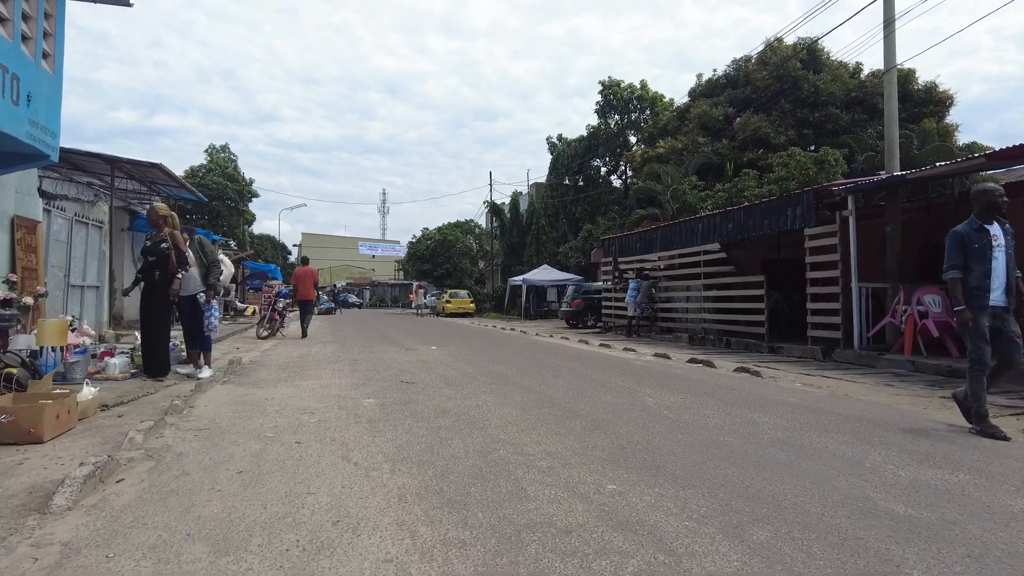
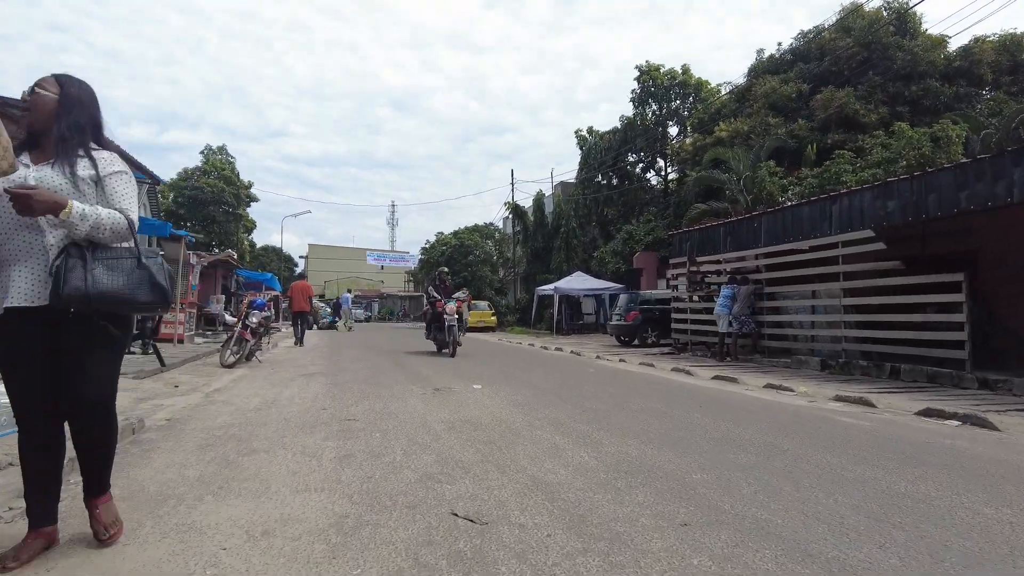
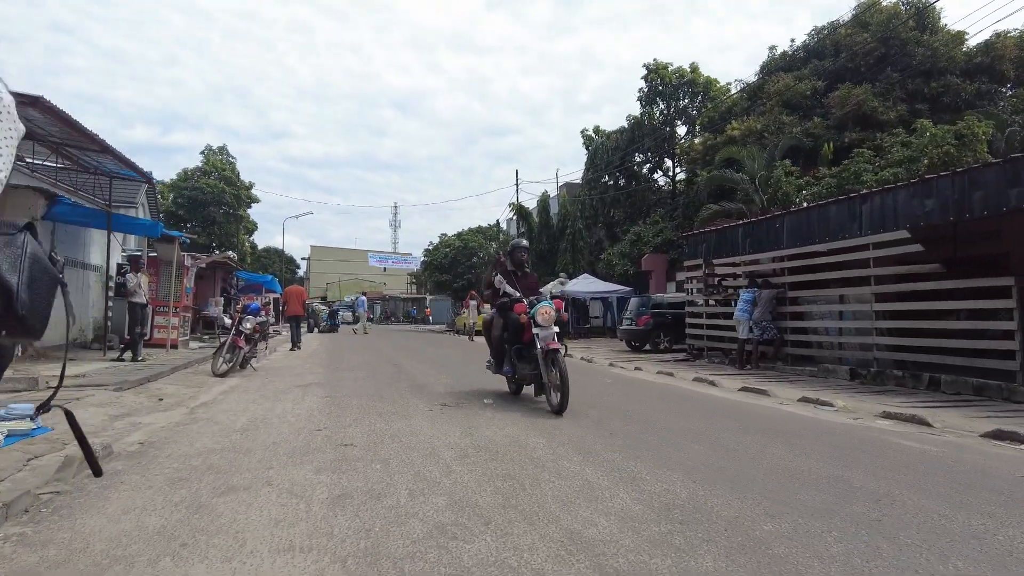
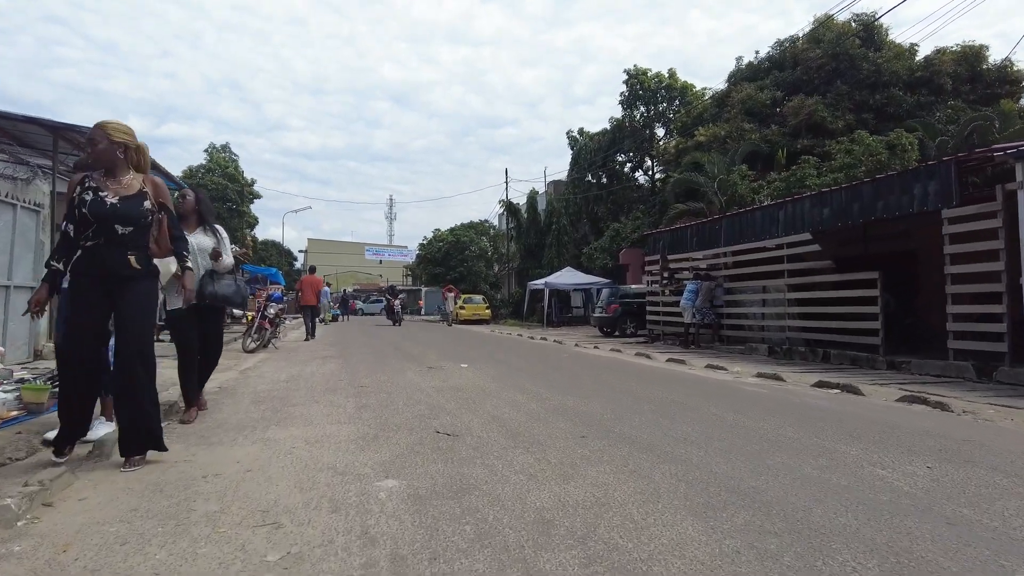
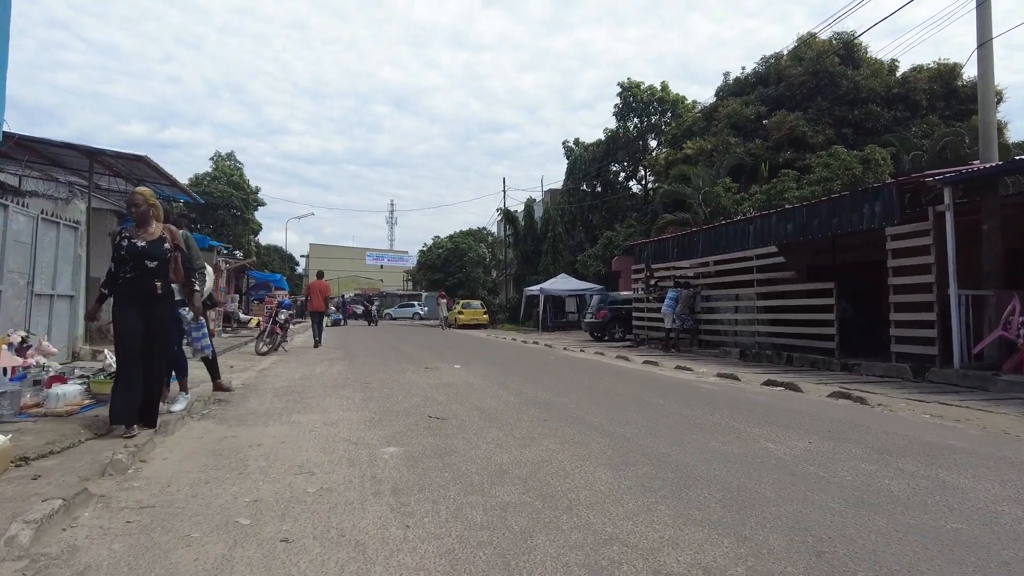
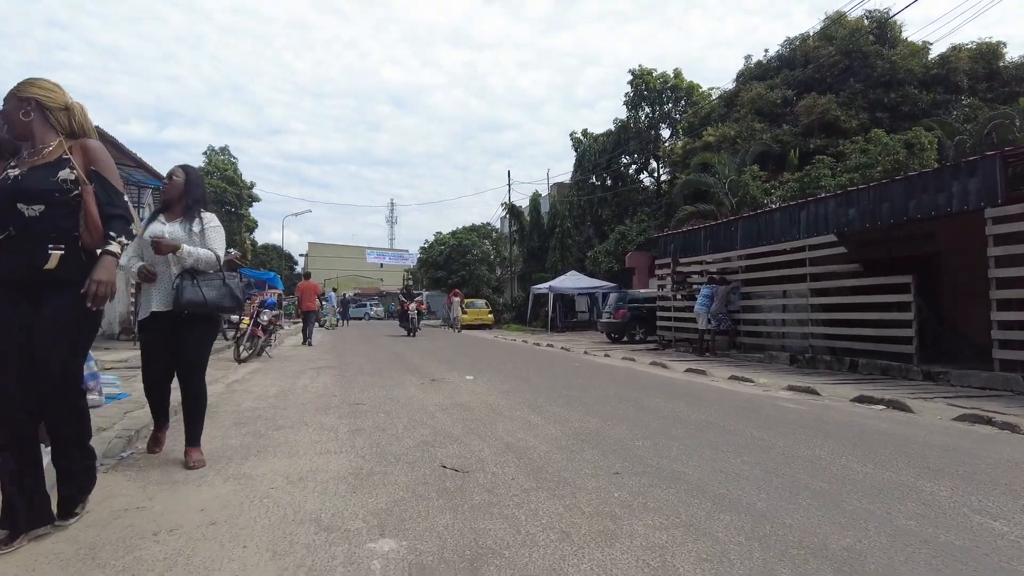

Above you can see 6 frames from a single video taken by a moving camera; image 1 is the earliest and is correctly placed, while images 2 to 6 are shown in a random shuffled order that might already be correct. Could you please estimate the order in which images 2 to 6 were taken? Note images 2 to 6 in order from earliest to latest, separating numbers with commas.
5, 4, 6, 2, 3
